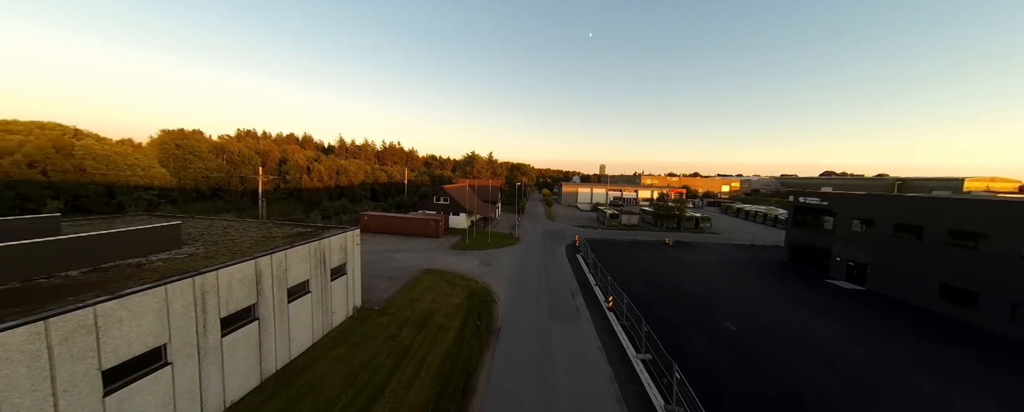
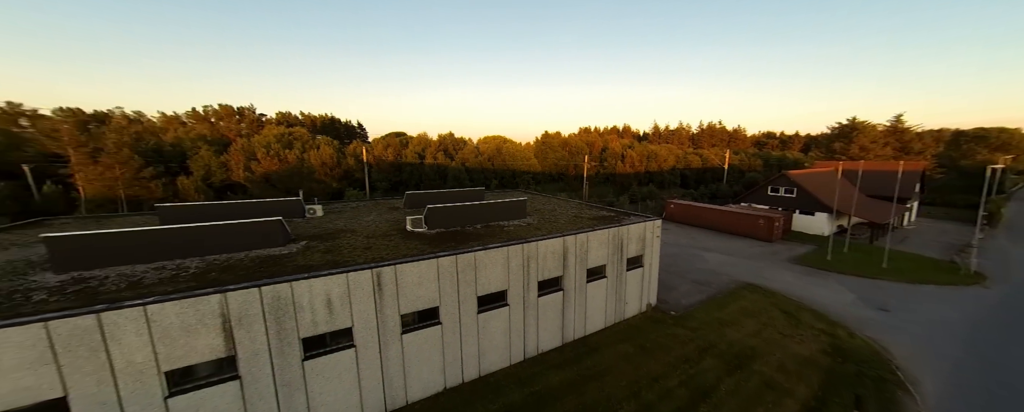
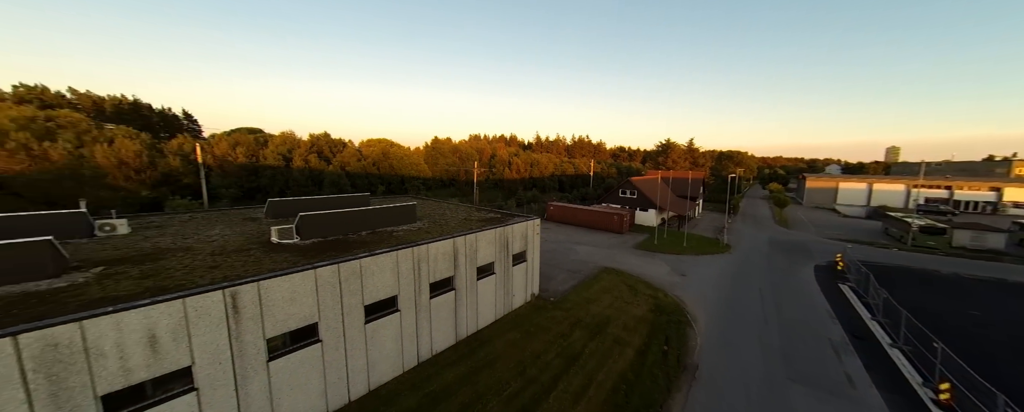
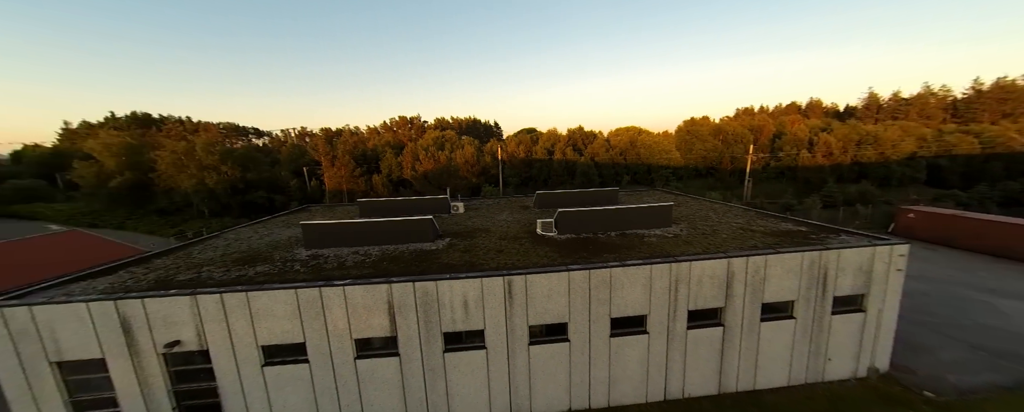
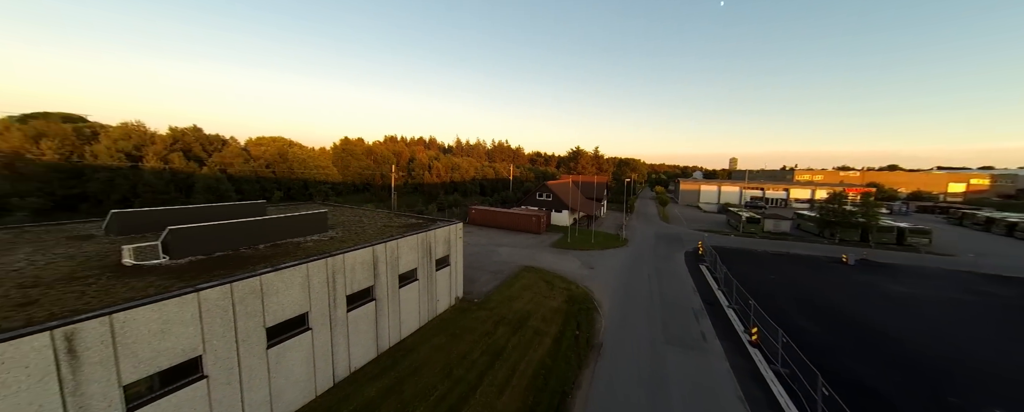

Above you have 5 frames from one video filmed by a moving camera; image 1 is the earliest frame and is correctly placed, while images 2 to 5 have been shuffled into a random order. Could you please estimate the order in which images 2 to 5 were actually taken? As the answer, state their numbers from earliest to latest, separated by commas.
5, 3, 2, 4
